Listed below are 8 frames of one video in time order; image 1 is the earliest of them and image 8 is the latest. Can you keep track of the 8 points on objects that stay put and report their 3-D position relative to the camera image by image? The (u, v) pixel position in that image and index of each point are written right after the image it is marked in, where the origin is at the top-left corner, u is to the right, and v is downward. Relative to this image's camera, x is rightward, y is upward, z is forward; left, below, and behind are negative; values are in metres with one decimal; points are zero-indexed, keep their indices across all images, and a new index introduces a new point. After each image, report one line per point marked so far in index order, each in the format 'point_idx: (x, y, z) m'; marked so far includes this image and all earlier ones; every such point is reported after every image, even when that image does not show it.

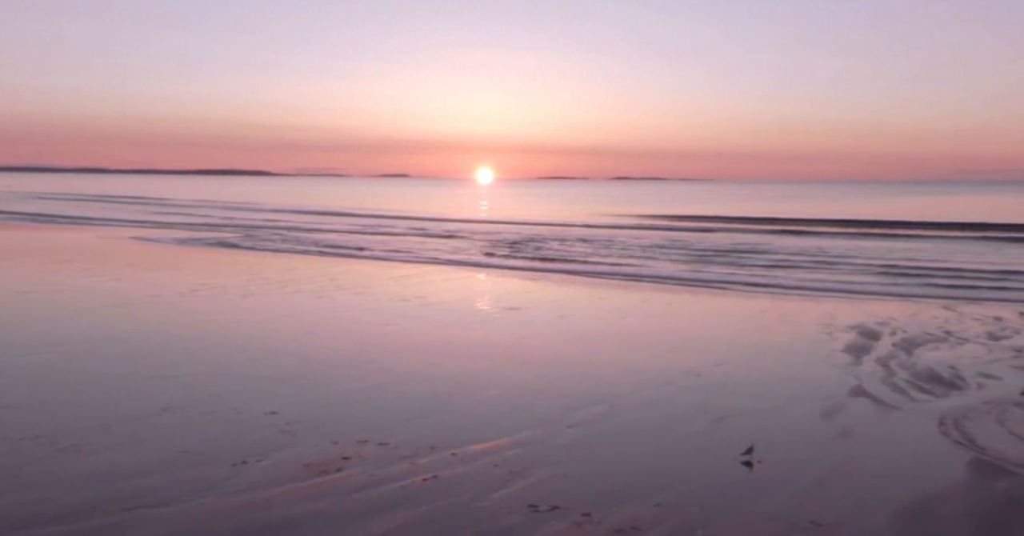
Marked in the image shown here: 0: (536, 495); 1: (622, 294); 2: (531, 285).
0: (+0.1, -1.3, +3.8) m
1: (+1.8, -0.4, +11.3) m
2: (+0.3, -0.3, +11.7) m
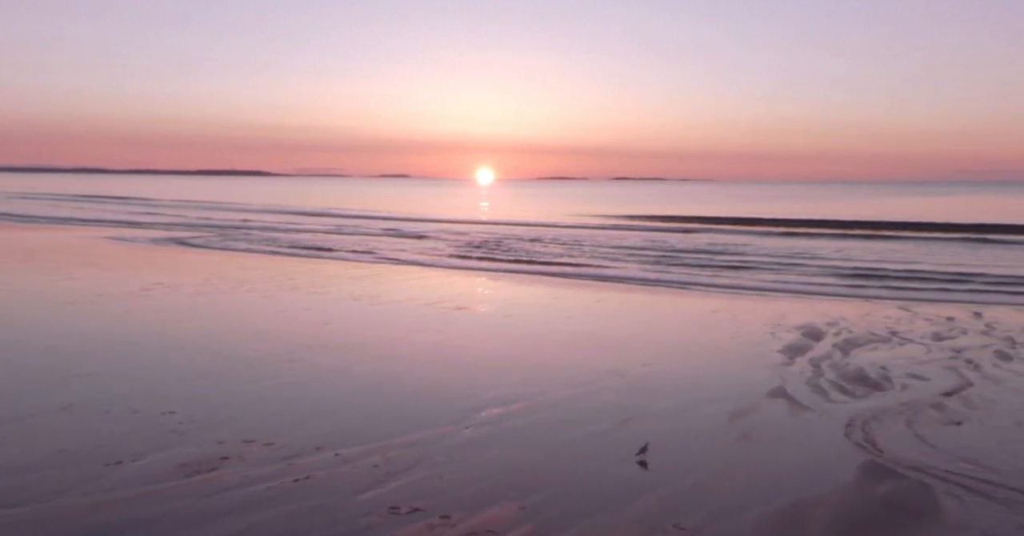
0: (-0.6, -1.3, +3.8) m
1: (+1.1, -0.4, +11.2) m
2: (-0.4, -0.3, +11.7) m
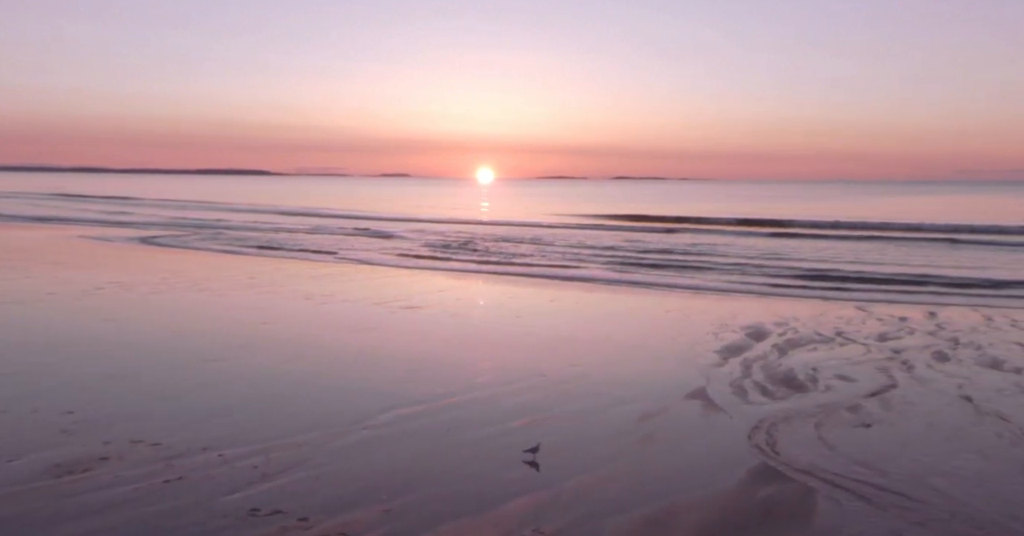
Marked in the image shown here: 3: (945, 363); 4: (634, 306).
0: (-1.4, -1.3, +3.7) m
1: (+0.4, -0.4, +11.2) m
2: (-1.1, -0.3, +11.6) m
3: (+4.4, -1.0, +6.9) m
4: (+1.8, -0.6, +10.2) m
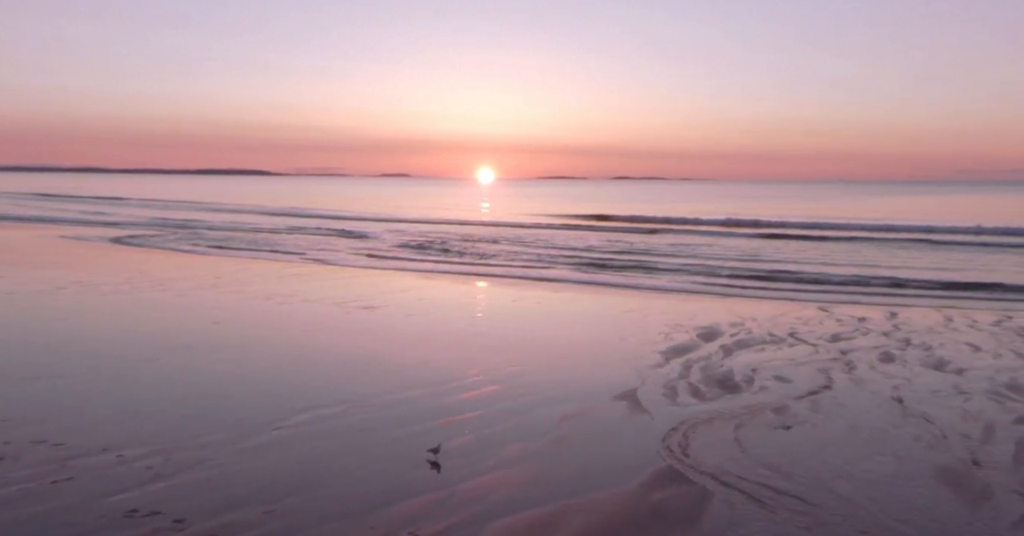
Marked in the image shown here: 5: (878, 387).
0: (-2.0, -1.3, +3.7) m
1: (-0.2, -0.4, +11.1) m
2: (-1.7, -0.3, +11.6) m
3: (+3.8, -1.0, +6.8) m
4: (+1.2, -0.6, +10.1) m
5: (+3.3, -1.1, +6.0) m
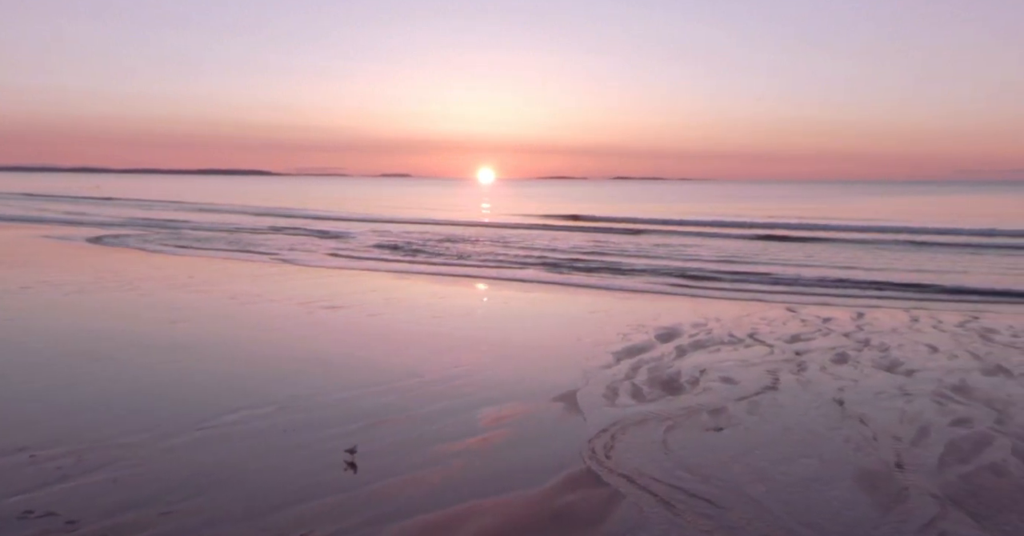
0: (-2.5, -1.3, +3.6) m
1: (-0.7, -0.4, +11.1) m
2: (-2.2, -0.3, +11.5) m
3: (+3.3, -1.0, +6.8) m
4: (+0.7, -0.6, +10.1) m
5: (+2.8, -1.1, +6.0) m
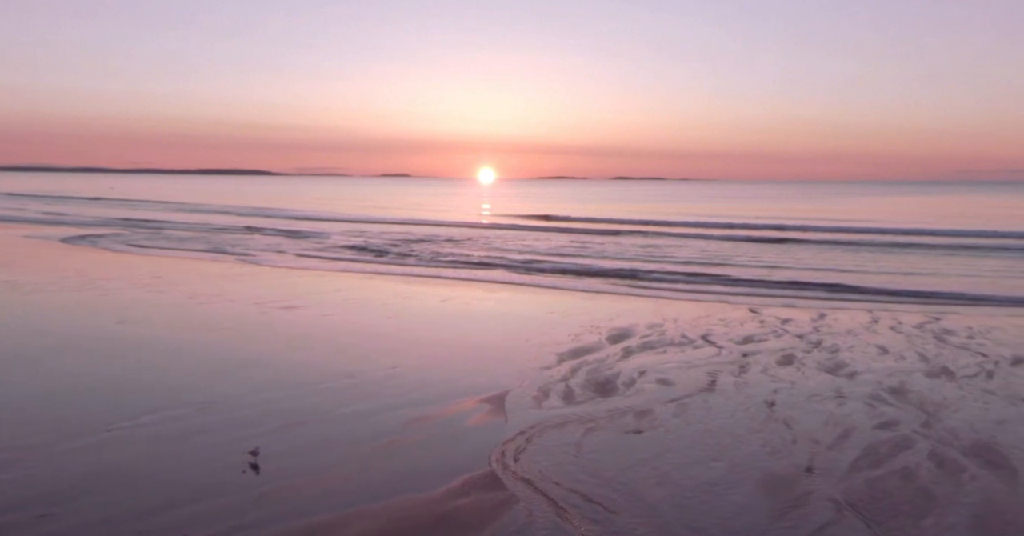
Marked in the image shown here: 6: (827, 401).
0: (-3.1, -1.3, +3.6) m
1: (-1.2, -0.4, +11.0) m
2: (-2.8, -0.3, +11.5) m
3: (+2.7, -1.0, +6.7) m
4: (+0.1, -0.6, +10.0) m
5: (+2.2, -1.1, +5.9) m
6: (+2.6, -1.1, +5.6) m
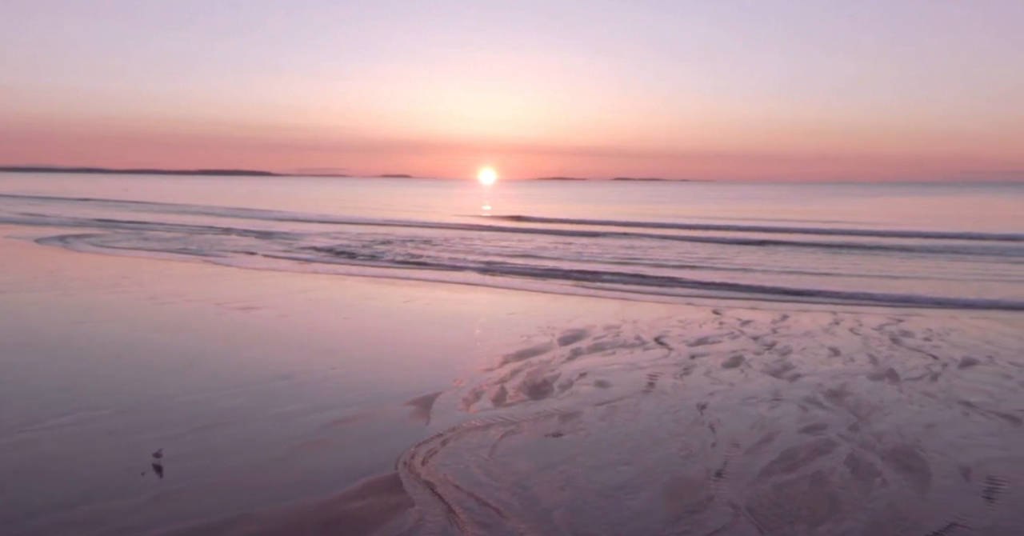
0: (-3.7, -1.3, +3.6) m
1: (-1.8, -0.4, +11.0) m
2: (-3.3, -0.3, +11.4) m
3: (+2.1, -1.0, +6.6) m
4: (-0.4, -0.6, +10.0) m
5: (+1.6, -1.1, +5.8) m
6: (+2.1, -1.1, +5.6) m
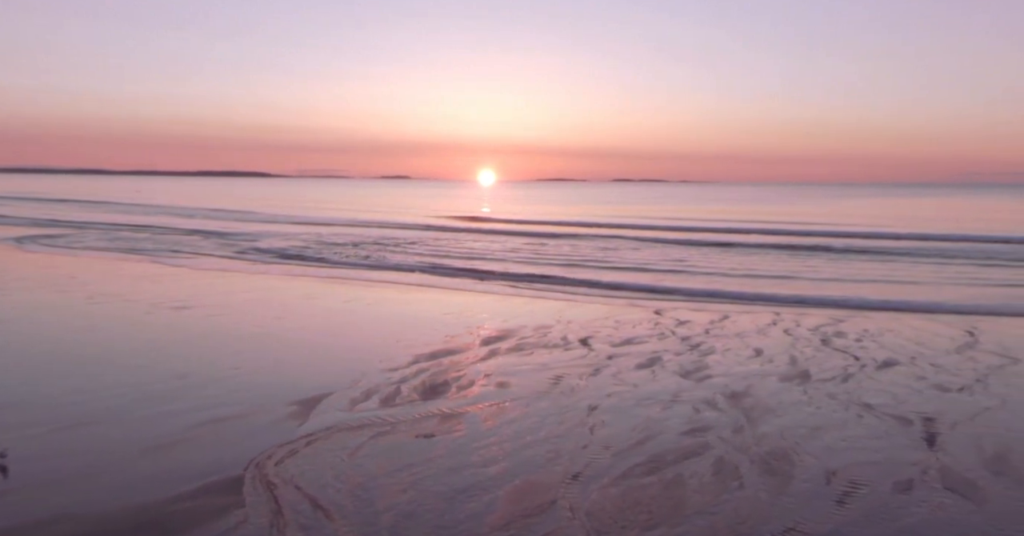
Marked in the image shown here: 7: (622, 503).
0: (-4.6, -1.2, +3.5) m
1: (-2.7, -0.4, +10.9) m
2: (-4.2, -0.3, +11.3) m
3: (+1.2, -1.0, +6.5) m
4: (-1.3, -0.6, +9.9) m
5: (+0.7, -1.1, +5.7) m
6: (+1.2, -1.1, +5.4) m
7: (+0.6, -1.3, +3.7) m
